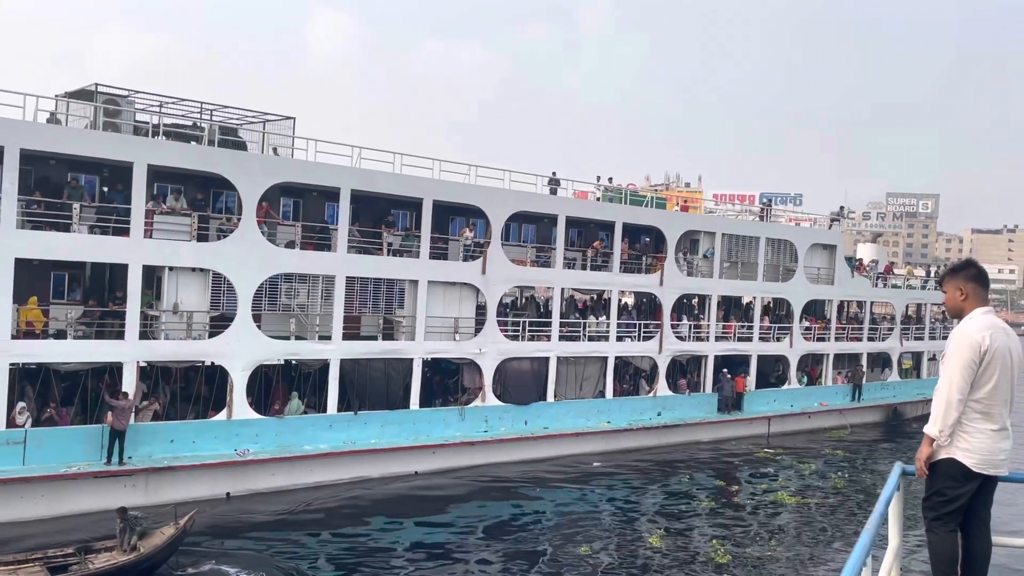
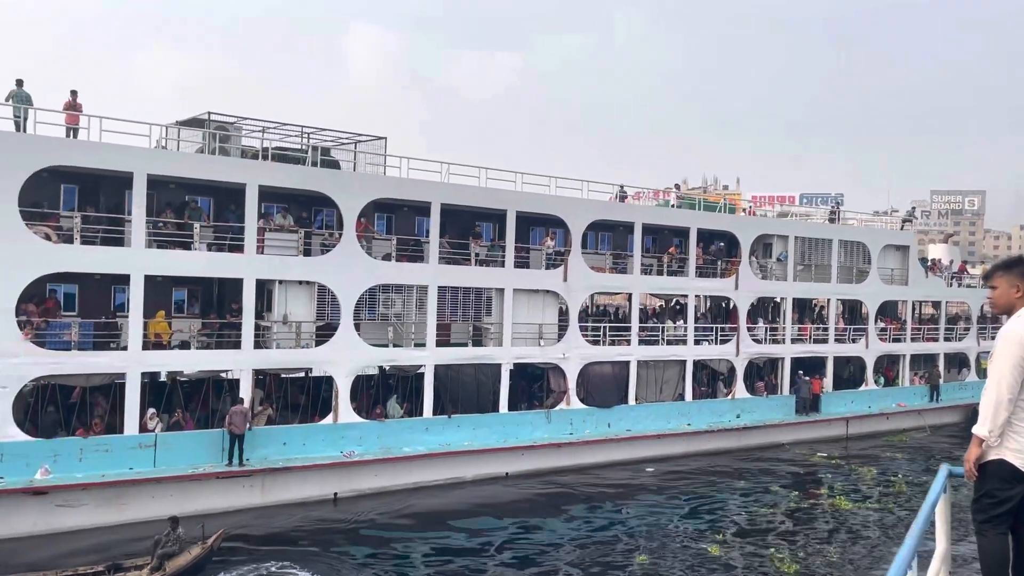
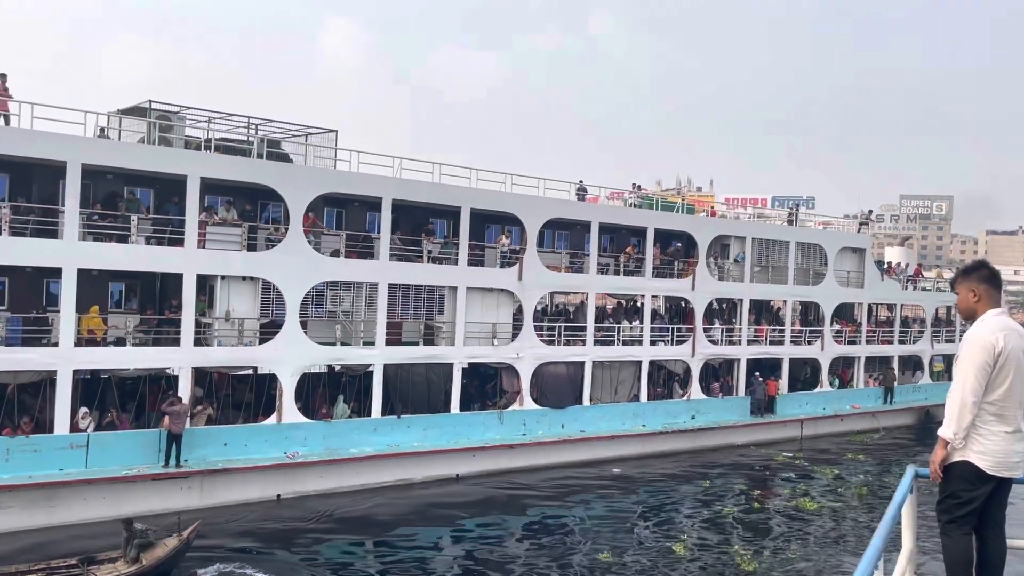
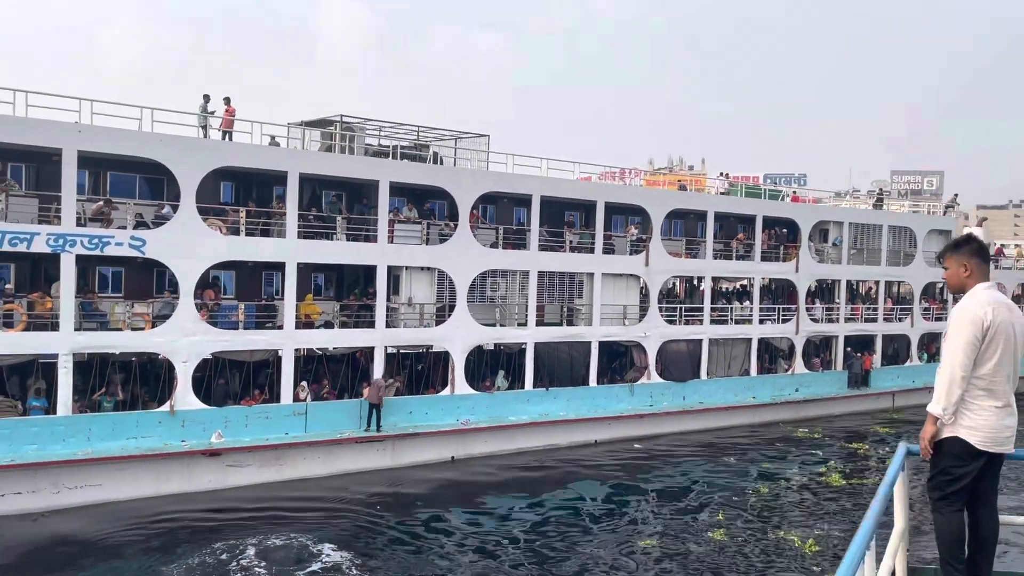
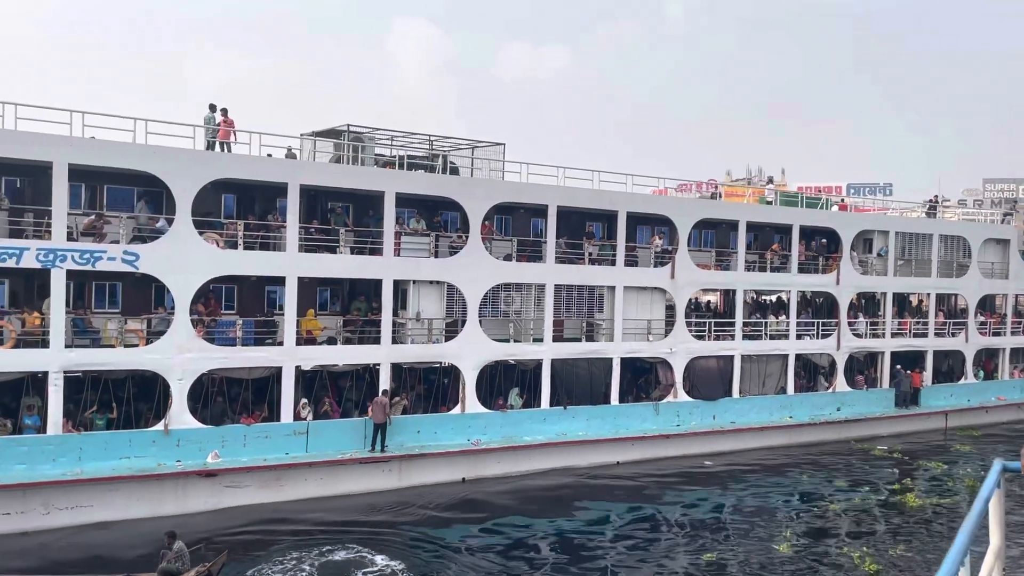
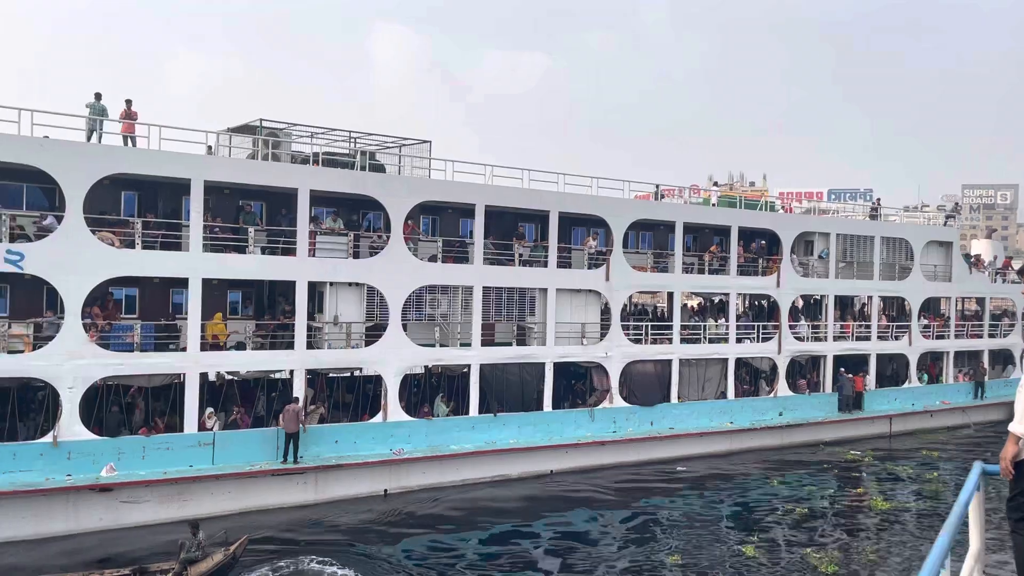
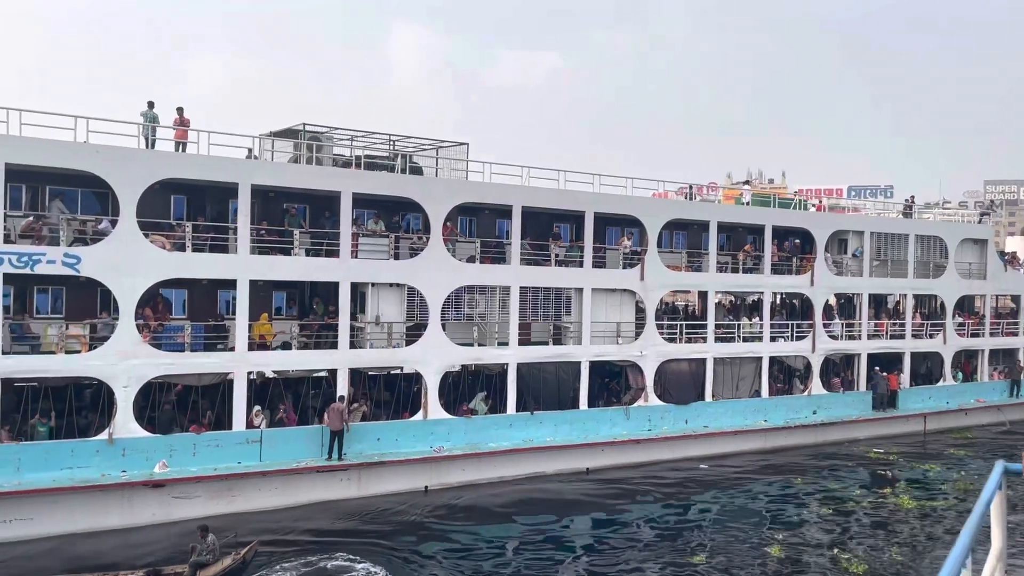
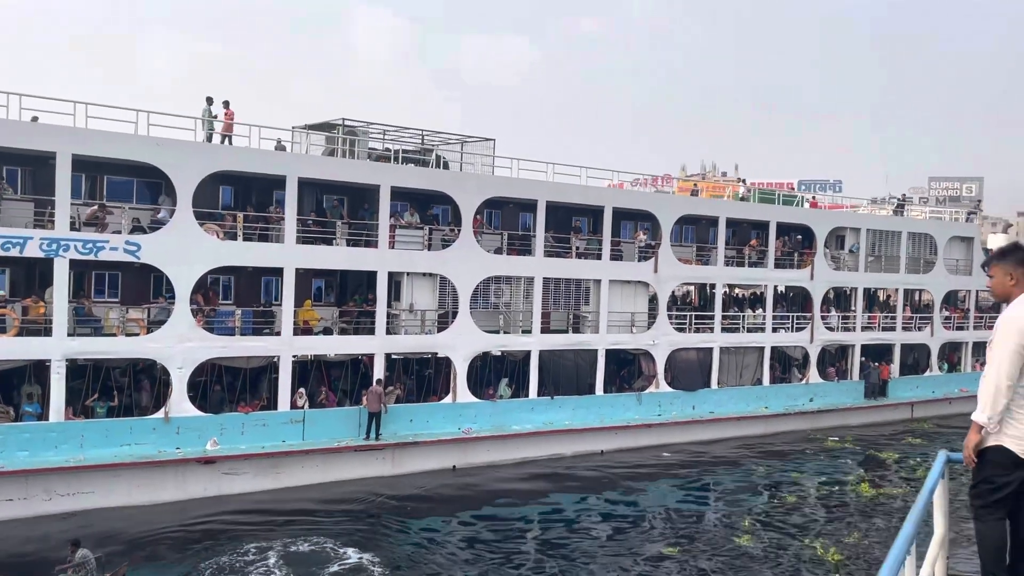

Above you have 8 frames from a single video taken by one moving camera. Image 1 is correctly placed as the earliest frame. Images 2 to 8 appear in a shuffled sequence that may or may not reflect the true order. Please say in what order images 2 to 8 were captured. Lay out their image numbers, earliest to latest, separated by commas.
3, 2, 6, 7, 5, 8, 4
